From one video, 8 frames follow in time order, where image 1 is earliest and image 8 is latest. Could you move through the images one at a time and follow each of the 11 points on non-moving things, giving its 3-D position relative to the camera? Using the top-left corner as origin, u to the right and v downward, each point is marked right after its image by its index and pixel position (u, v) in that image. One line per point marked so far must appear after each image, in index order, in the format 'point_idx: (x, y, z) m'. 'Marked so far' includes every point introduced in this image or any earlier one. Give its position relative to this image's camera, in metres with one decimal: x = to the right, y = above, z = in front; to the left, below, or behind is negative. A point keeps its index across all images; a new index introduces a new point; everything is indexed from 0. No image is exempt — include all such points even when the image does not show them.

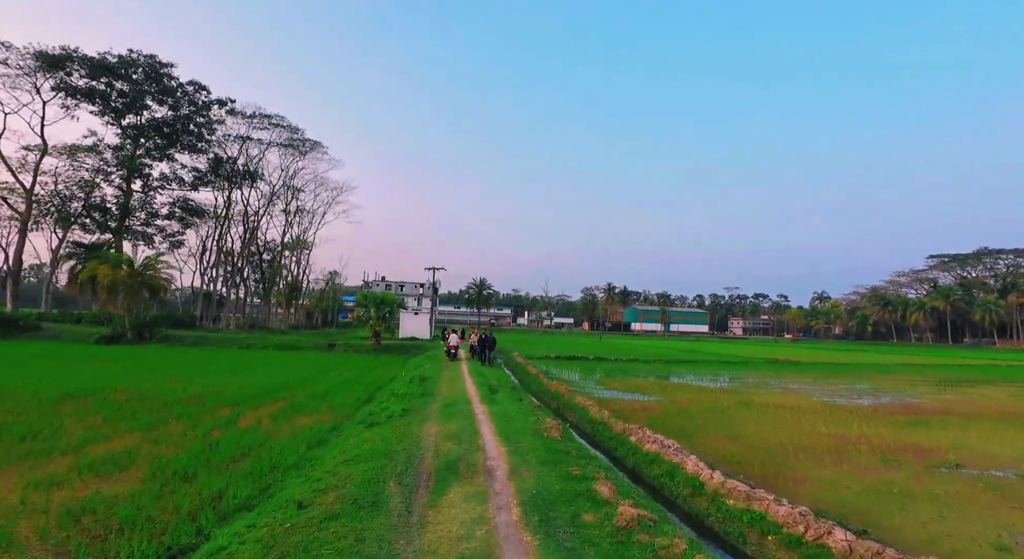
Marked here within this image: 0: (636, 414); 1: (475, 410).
0: (+3.7, -3.8, +16.1) m
1: (-0.8, -3.0, +12.8) m
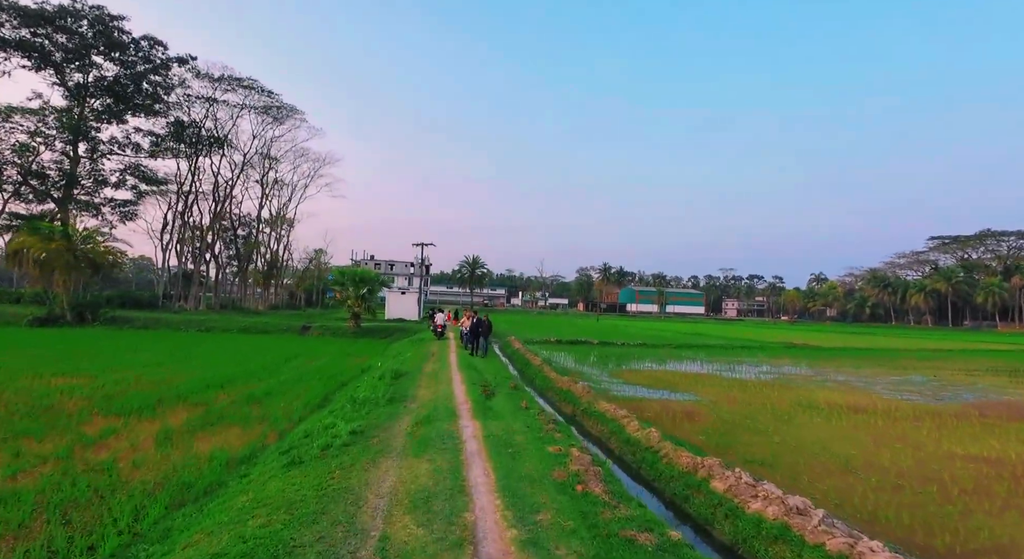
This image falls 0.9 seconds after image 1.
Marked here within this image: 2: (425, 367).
0: (+3.7, -3.0, +11.9) m
1: (-0.8, -2.3, +8.5) m
2: (-2.6, -2.6, +16.5) m
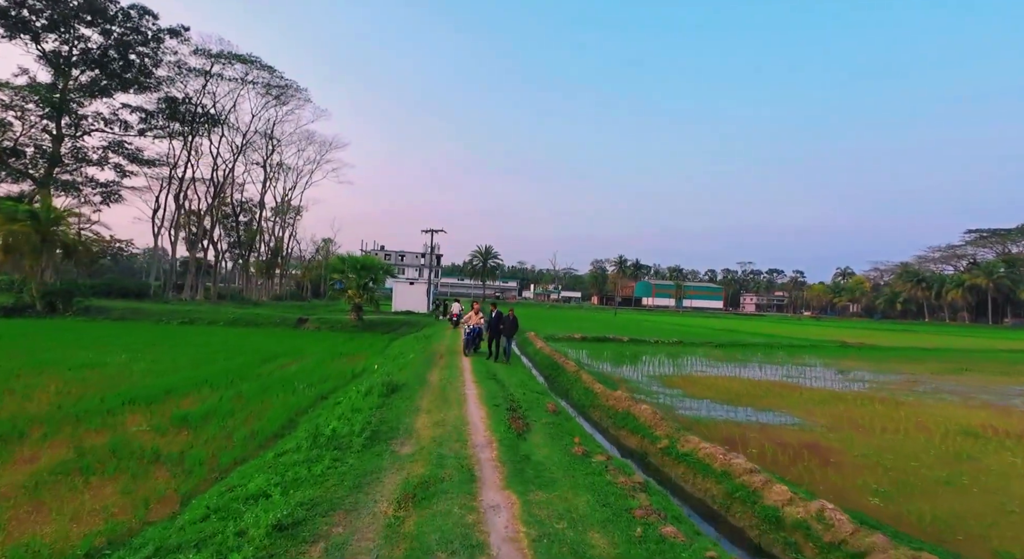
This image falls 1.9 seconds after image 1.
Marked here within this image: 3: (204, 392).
0: (+4.3, -2.7, +7.7) m
1: (-0.2, -2.0, +4.4) m
2: (-1.8, -2.2, +12.5) m
3: (-6.9, -2.5, +12.5) m
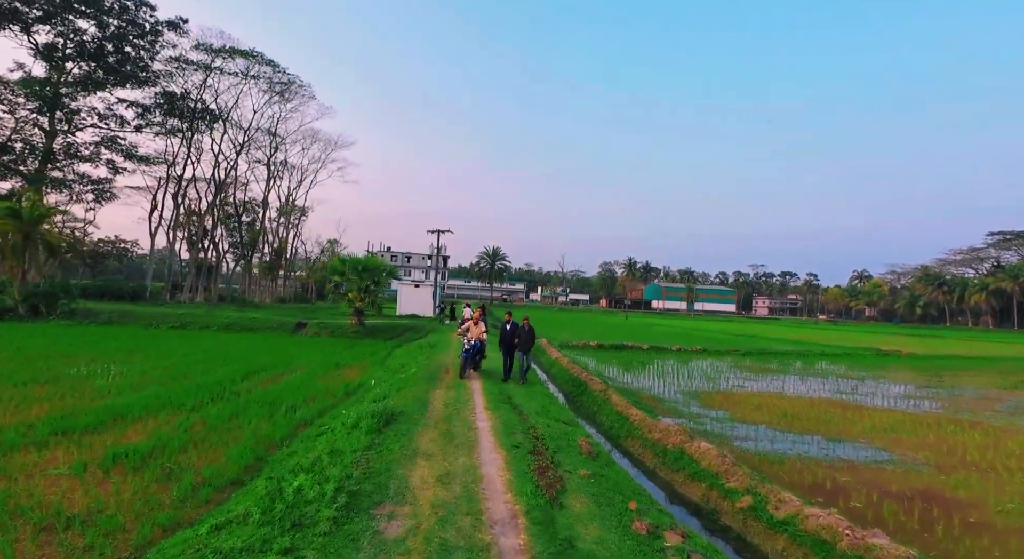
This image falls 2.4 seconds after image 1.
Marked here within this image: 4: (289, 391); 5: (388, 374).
0: (+4.7, -2.7, +5.5) m
1: (+0.1, -2.0, +2.3) m
2: (-1.4, -2.2, +10.4) m
3: (-6.5, -2.5, +10.5) m
4: (-5.5, -2.7, +13.8) m
5: (-3.4, -2.6, +15.4) m
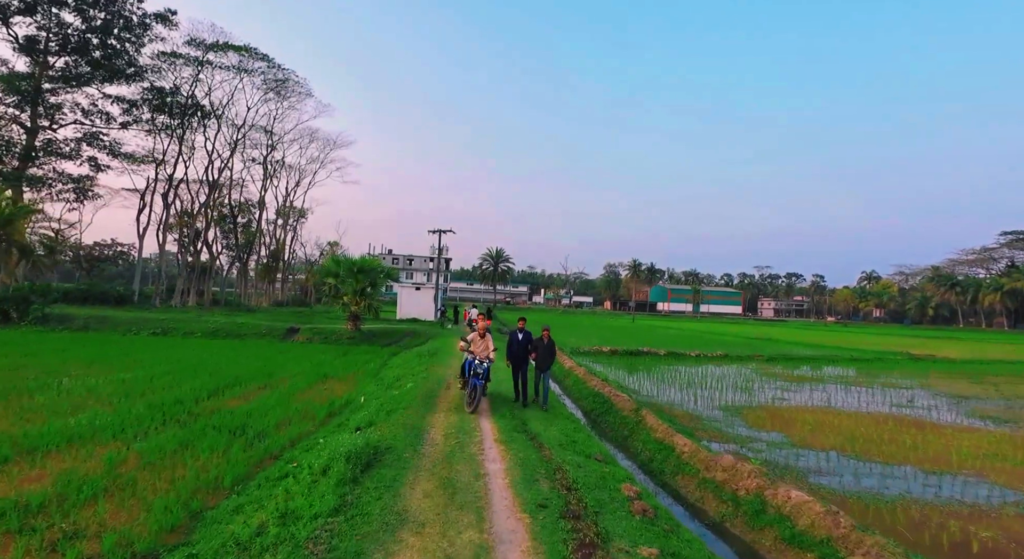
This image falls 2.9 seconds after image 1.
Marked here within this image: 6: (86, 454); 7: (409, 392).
0: (+4.9, -2.6, +3.4) m
1: (+0.3, -1.9, +0.2) m
2: (-1.2, -2.2, +8.3) m
3: (-6.3, -2.5, +8.4) m
4: (-5.3, -2.7, +11.7) m
5: (-3.2, -2.6, +13.3) m
6: (-6.1, -2.5, +7.9) m
7: (-2.2, -2.3, +11.7) m
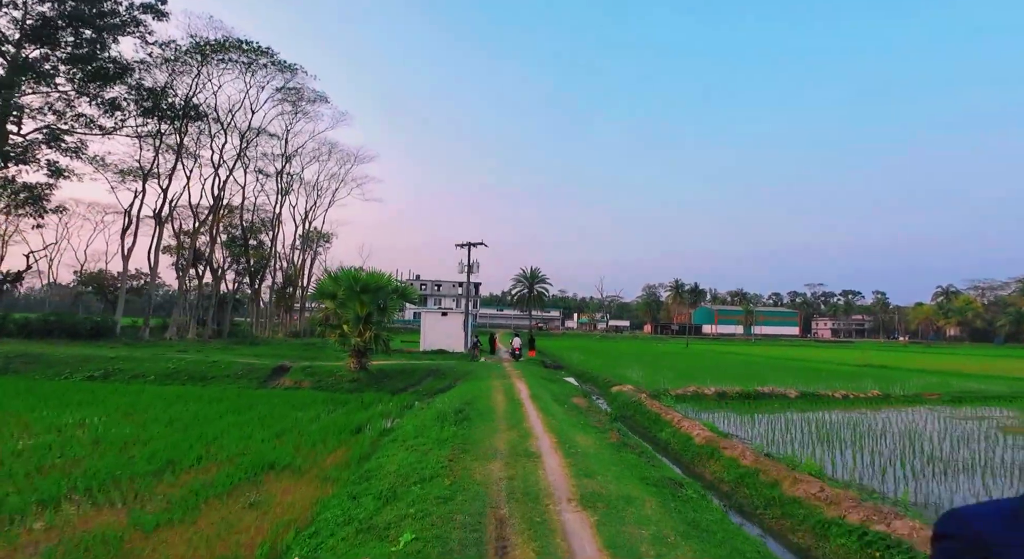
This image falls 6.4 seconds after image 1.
0: (+5.8, -1.8, -4.9) m
1: (+1.0, -1.1, -7.8) m
2: (-0.1, -1.8, +0.3) m
3: (-5.1, -2.3, +0.7) m
4: (-3.9, -2.6, +4.0) m
5: (-1.7, -2.5, +5.5) m
6: (-4.9, -2.2, +0.3) m
7: (-0.8, -2.1, +3.9) m
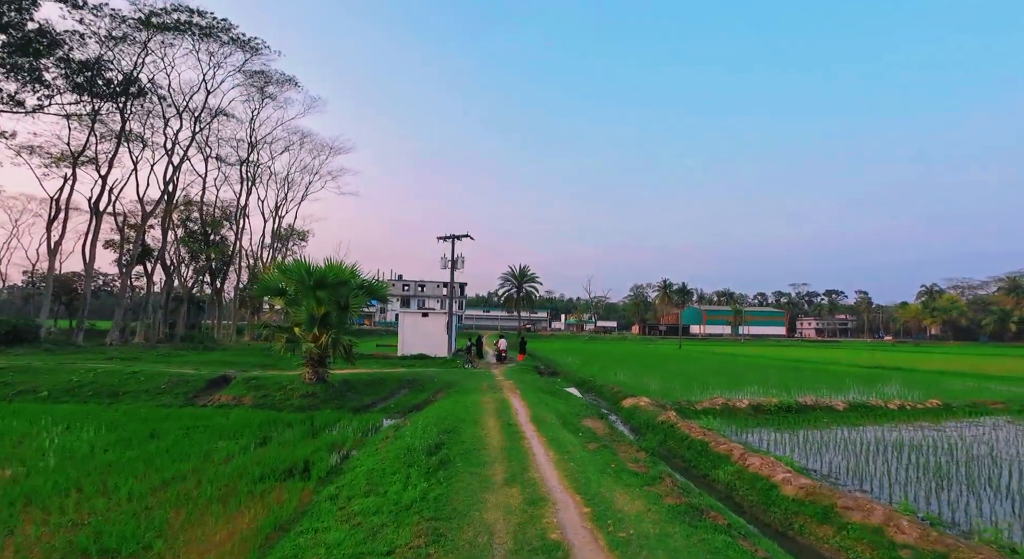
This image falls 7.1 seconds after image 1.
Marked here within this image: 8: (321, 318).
0: (+6.2, -1.4, -8.4) m
1: (+1.5, -0.7, -11.4) m
2: (+0.3, -1.4, -3.4) m
3: (-4.8, -1.9, -3.1) m
4: (-3.7, -2.3, +0.2) m
5: (-1.6, -2.2, +1.8) m
6: (-4.6, -1.9, -3.6) m
7: (-0.6, -1.8, +0.1) m
8: (-5.8, -1.0, +17.2) m
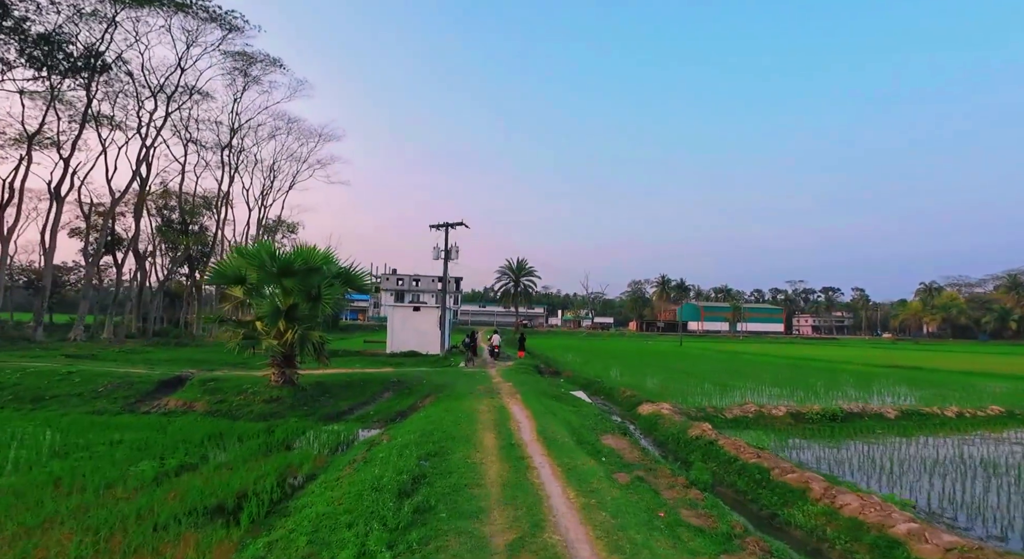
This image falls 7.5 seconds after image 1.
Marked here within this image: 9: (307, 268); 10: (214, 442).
0: (+6.5, -1.3, -10.7) m
1: (+1.8, -0.6, -13.8) m
2: (+0.4, -1.2, -5.7) m
3: (-4.6, -1.7, -5.6) m
4: (-3.5, -2.0, -2.2) m
5: (-1.4, -1.9, -0.6) m
6: (-4.4, -1.6, -6.0) m
7: (-0.5, -1.5, -2.3) m
8: (-5.8, -0.6, +14.7) m
9: (-5.4, +0.5, +14.9) m
10: (-6.0, -3.1, +11.1) m
